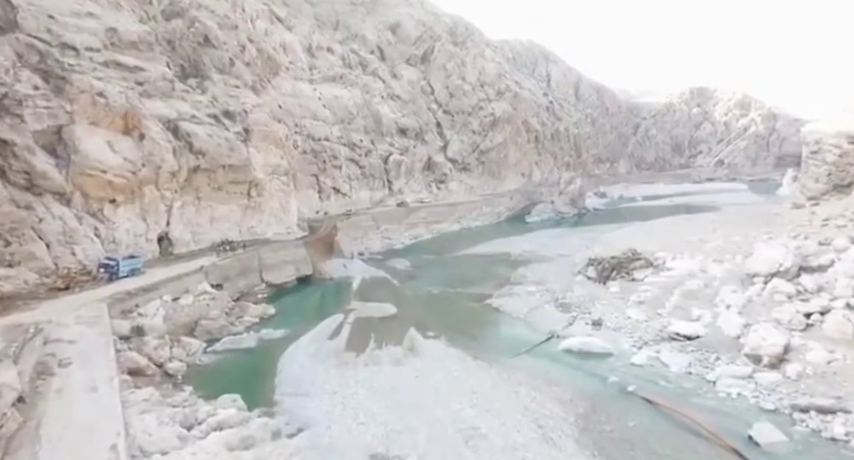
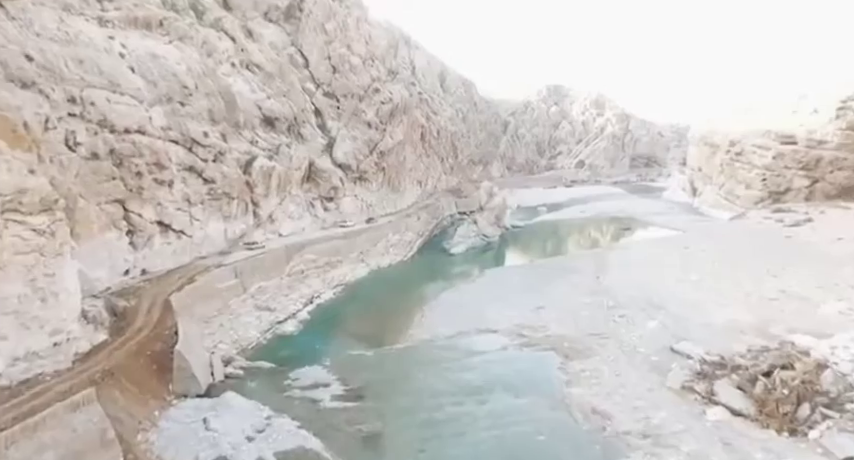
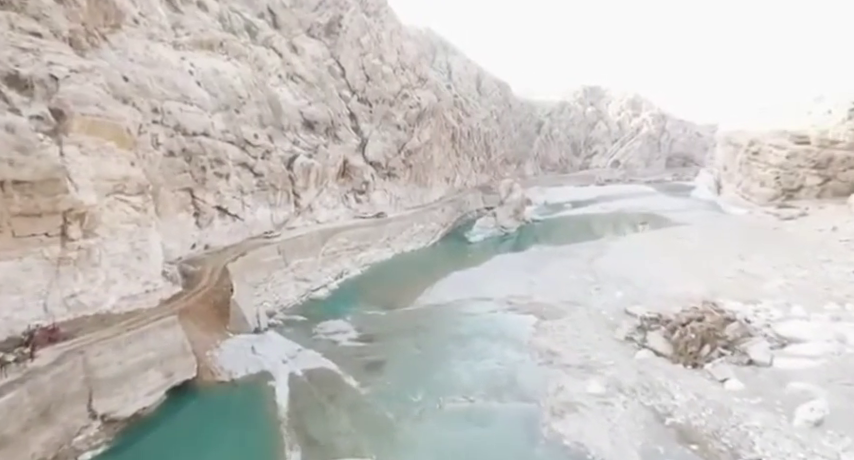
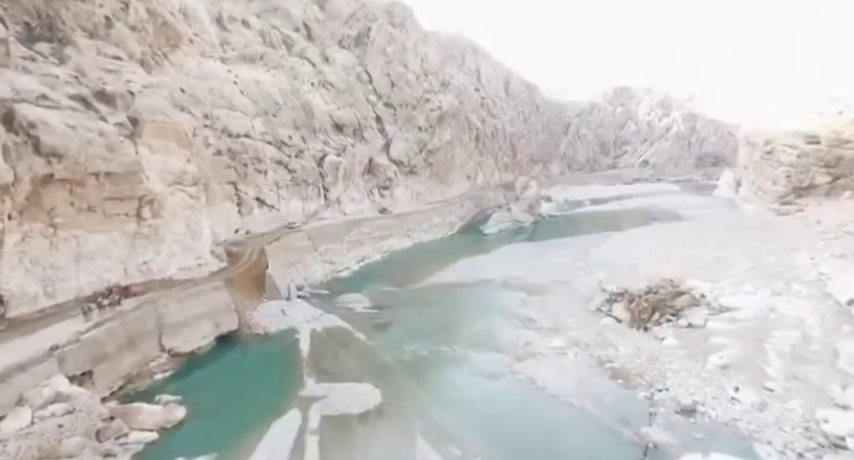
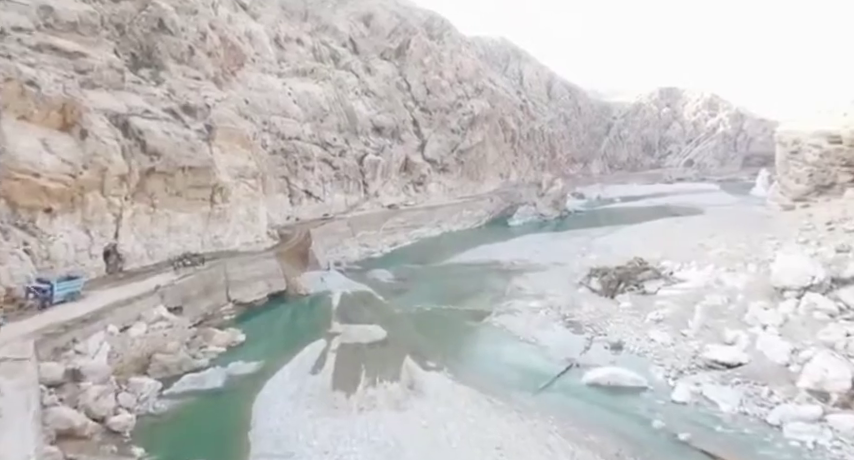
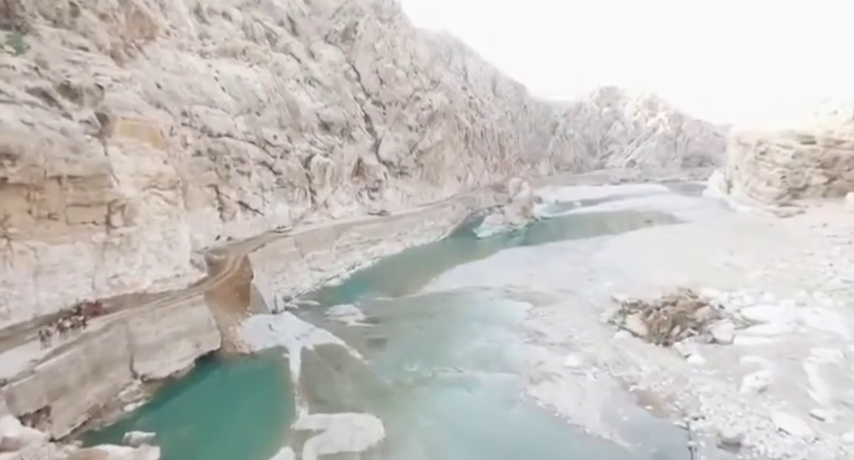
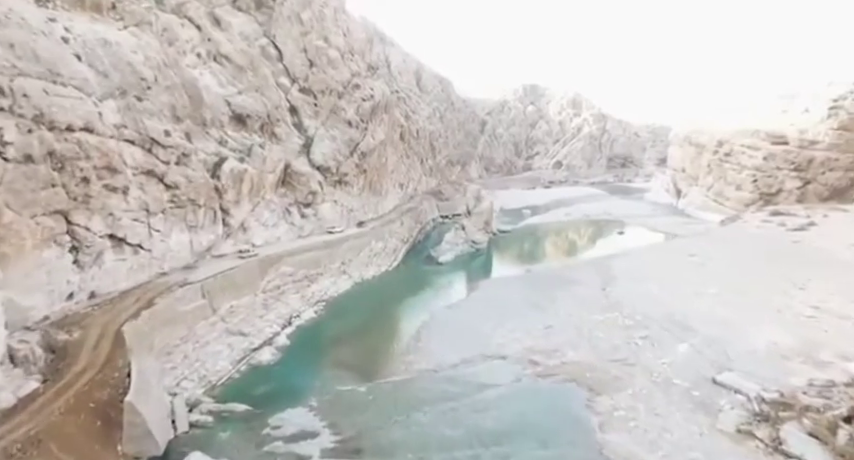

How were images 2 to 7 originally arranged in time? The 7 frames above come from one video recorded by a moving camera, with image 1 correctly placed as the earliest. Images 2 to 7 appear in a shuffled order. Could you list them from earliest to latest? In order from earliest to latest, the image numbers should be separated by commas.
5, 4, 6, 3, 2, 7
